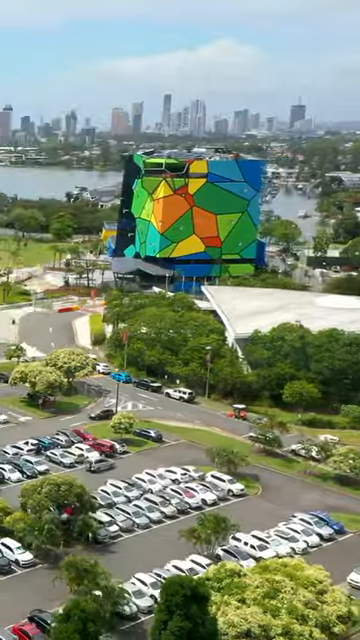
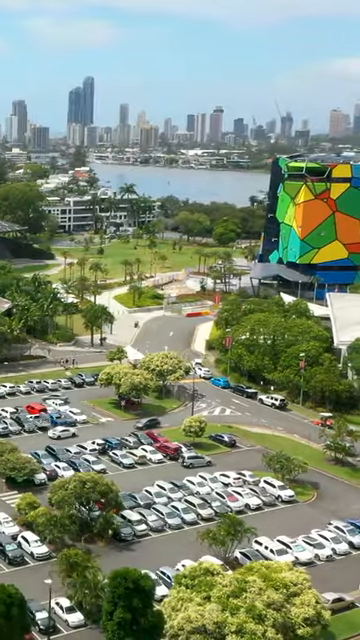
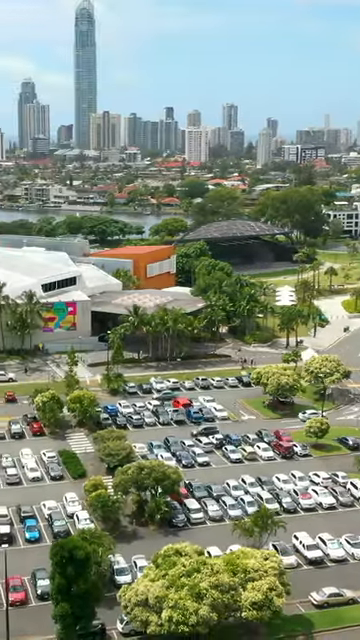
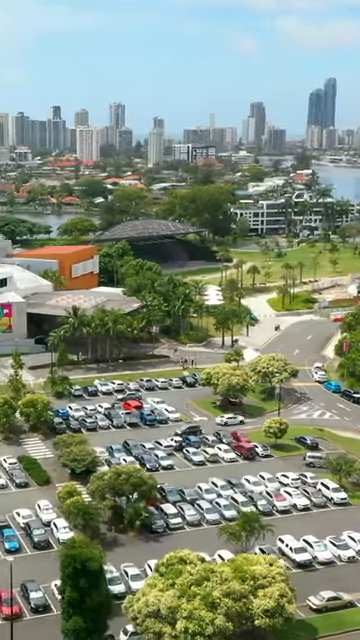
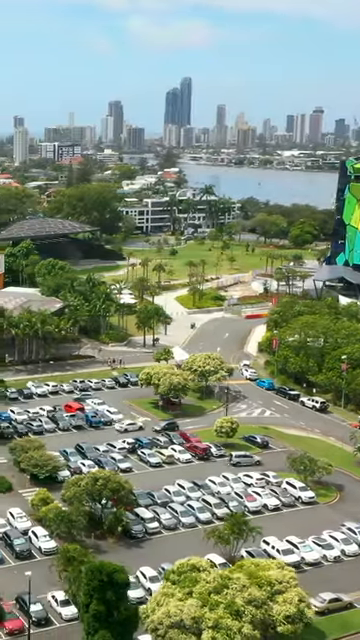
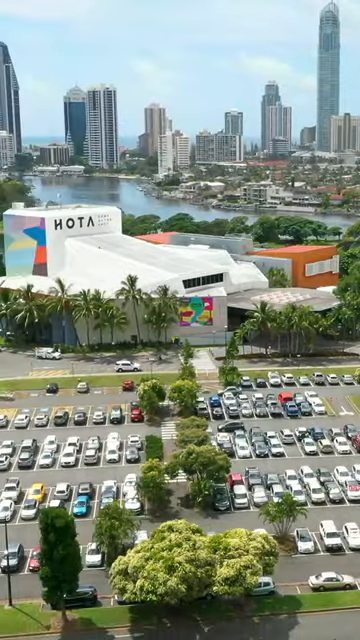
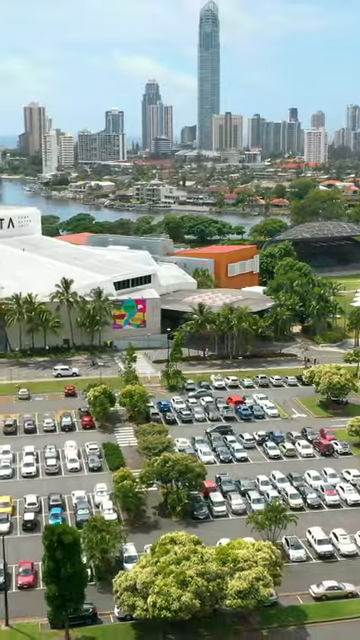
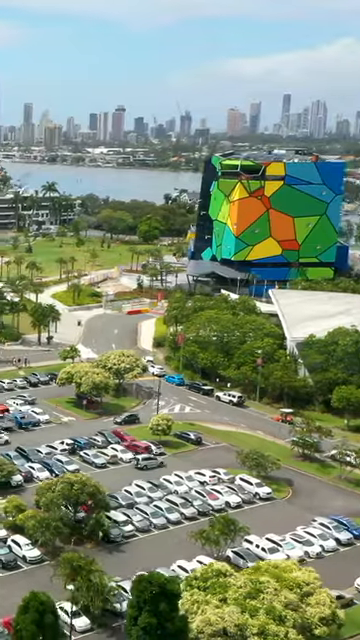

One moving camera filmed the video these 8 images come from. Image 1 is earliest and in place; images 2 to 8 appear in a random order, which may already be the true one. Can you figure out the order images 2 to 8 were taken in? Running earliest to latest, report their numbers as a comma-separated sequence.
8, 2, 5, 4, 3, 7, 6
